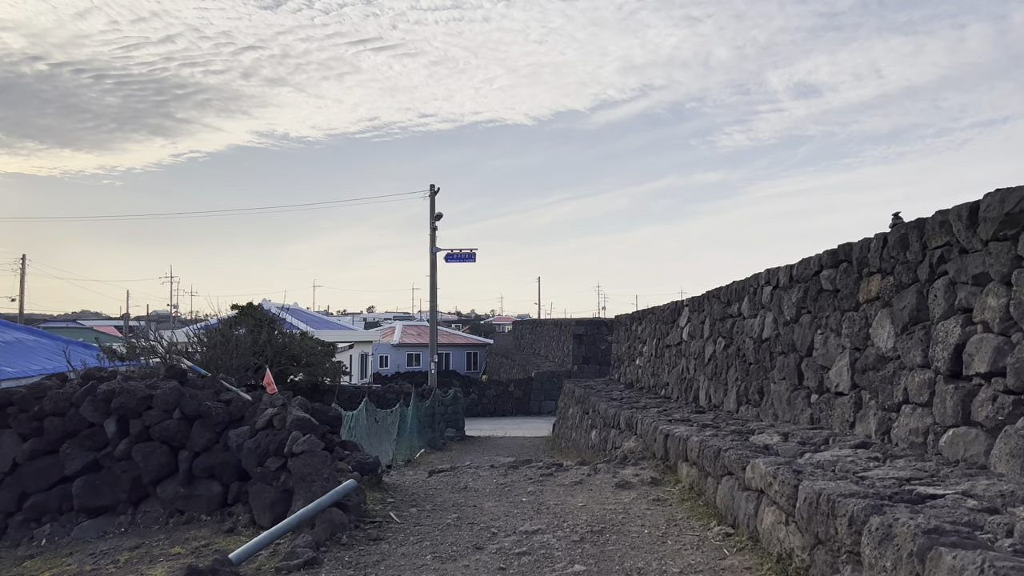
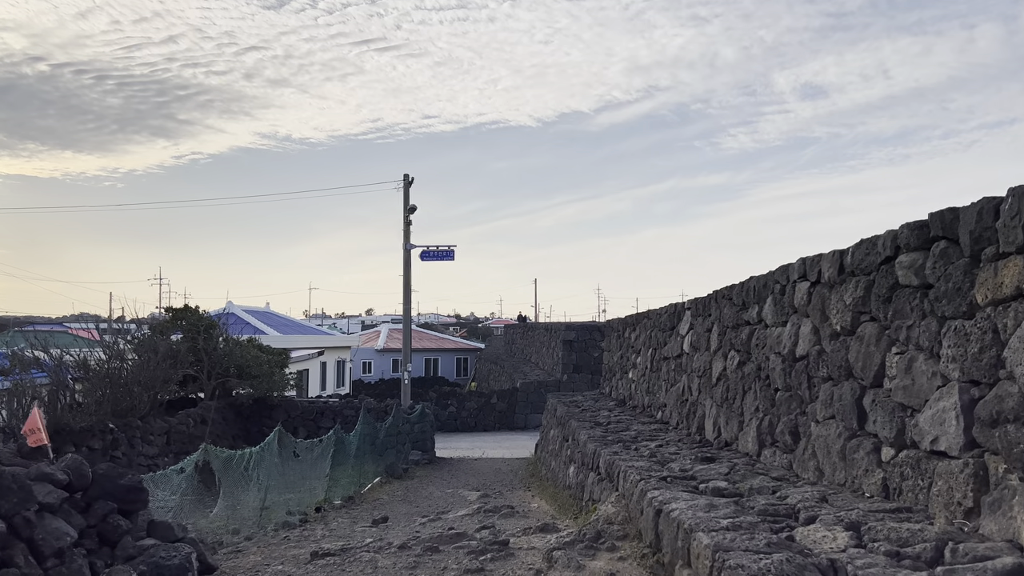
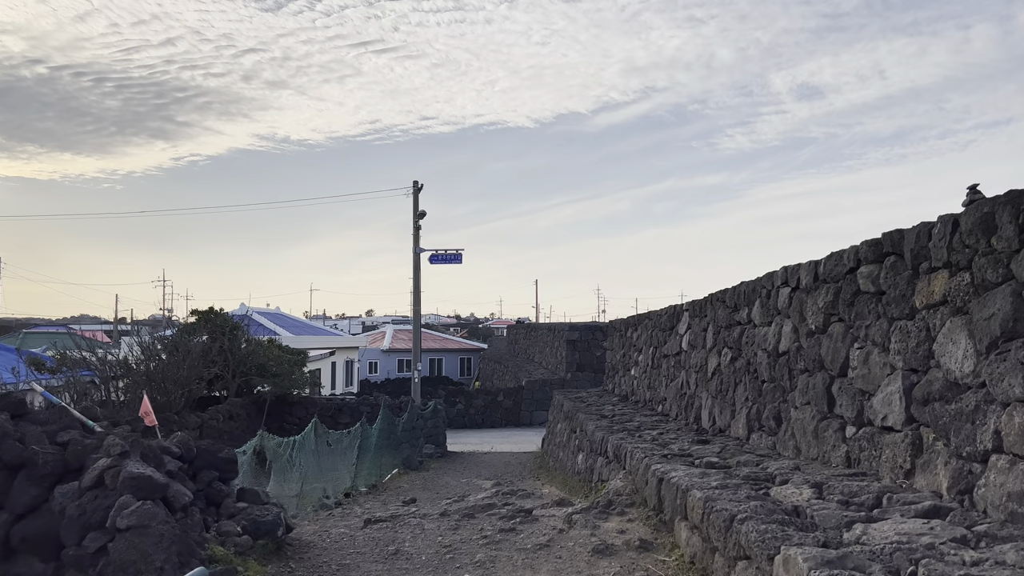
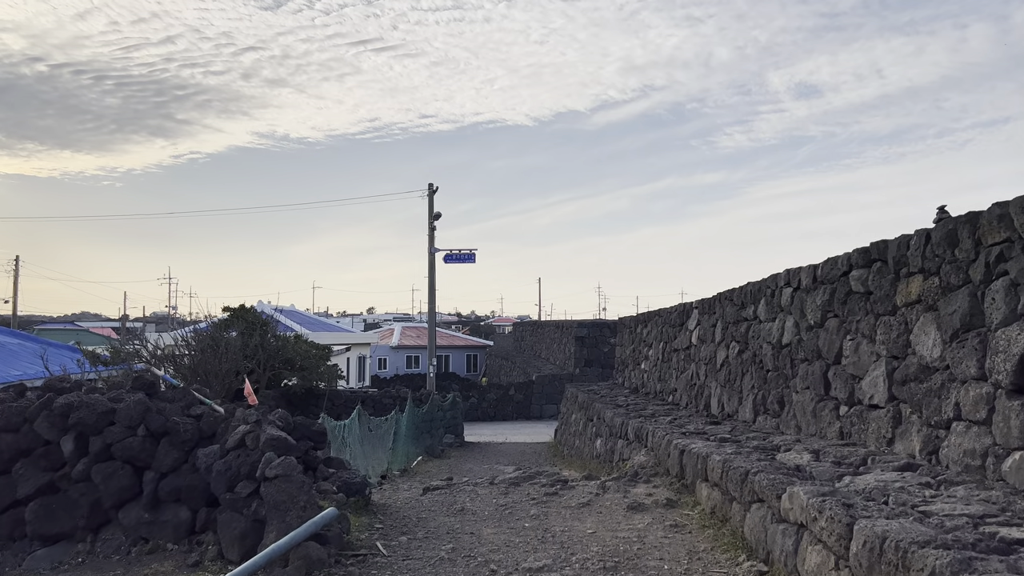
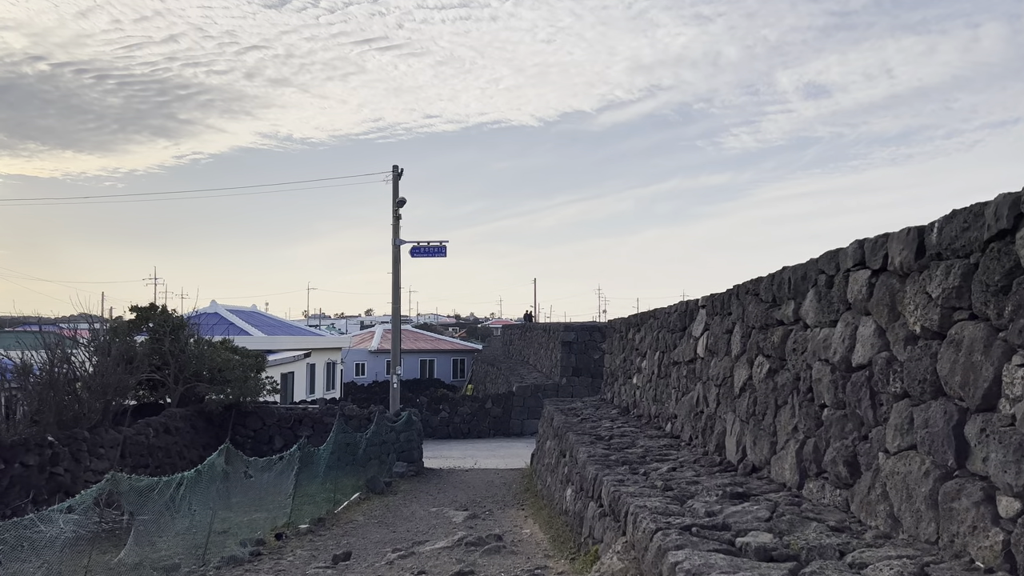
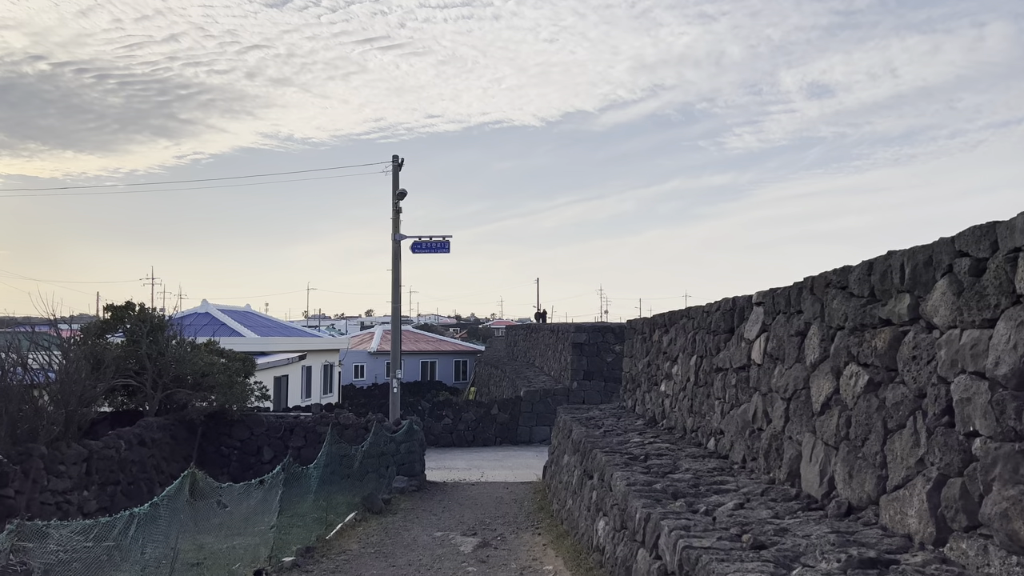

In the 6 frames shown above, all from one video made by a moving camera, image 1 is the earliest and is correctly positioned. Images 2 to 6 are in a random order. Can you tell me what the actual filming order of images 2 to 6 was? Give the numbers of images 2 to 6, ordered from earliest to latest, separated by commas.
4, 3, 2, 5, 6
